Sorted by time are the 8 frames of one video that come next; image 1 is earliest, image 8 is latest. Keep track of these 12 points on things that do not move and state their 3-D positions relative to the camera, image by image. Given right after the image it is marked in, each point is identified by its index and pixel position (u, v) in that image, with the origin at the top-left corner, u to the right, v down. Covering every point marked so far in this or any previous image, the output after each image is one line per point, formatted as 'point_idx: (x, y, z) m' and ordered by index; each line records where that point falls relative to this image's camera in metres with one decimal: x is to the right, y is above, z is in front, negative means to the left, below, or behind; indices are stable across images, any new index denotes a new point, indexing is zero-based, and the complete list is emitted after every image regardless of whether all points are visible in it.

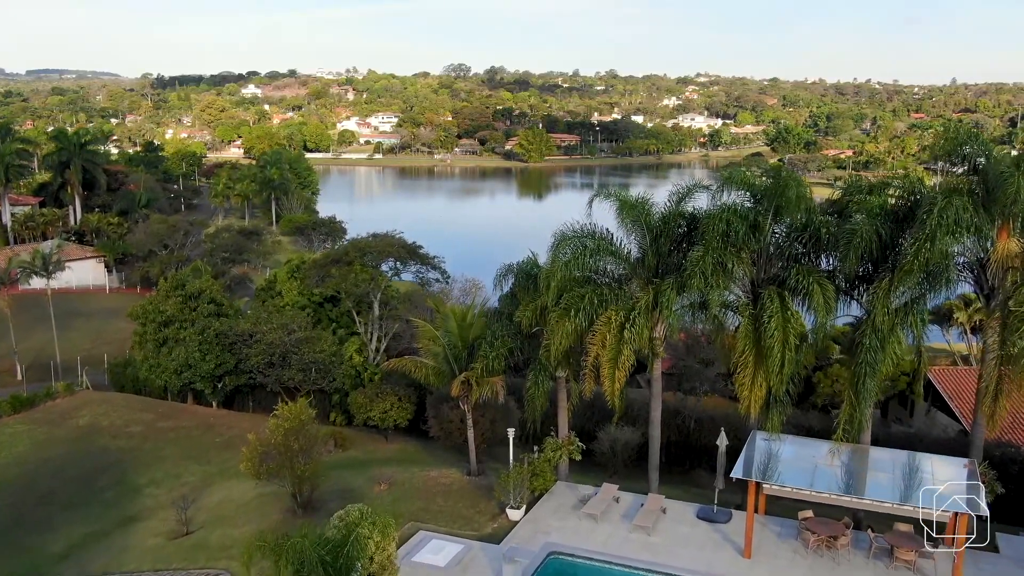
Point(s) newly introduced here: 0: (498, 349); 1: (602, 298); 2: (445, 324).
0: (-0.2, -0.8, +12.6) m
1: (+1.1, -0.1, +11.6) m
2: (-1.0, -0.5, +13.6) m
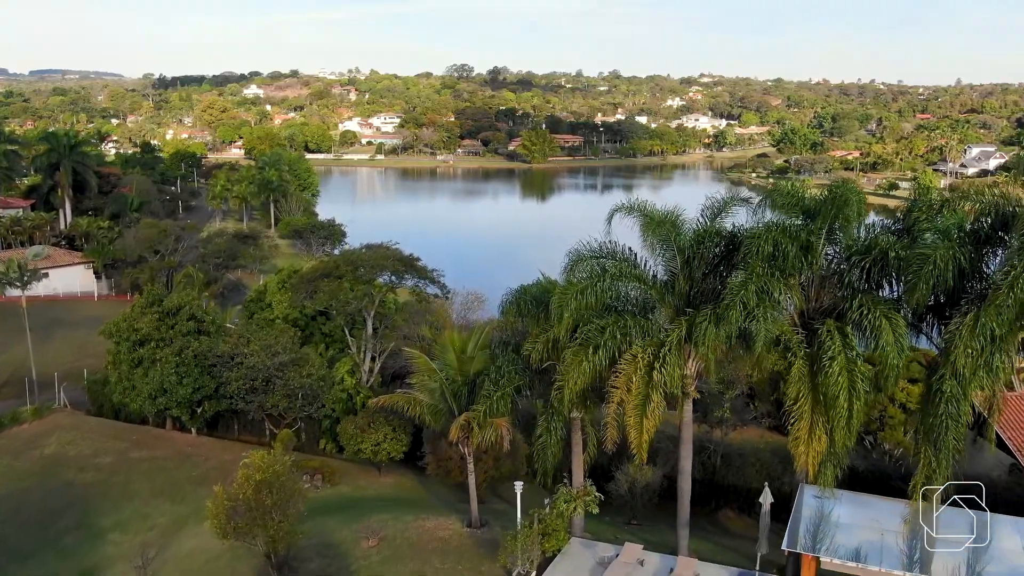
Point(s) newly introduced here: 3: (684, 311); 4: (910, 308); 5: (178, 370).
0: (-0.1, -1.2, +10.9) m
1: (+1.2, -0.4, +9.9) m
2: (-0.9, -0.9, +11.9) m
3: (+1.9, -0.3, +10.3) m
4: (+4.0, -0.2, +9.3) m
5: (-6.5, -1.6, +18.3) m
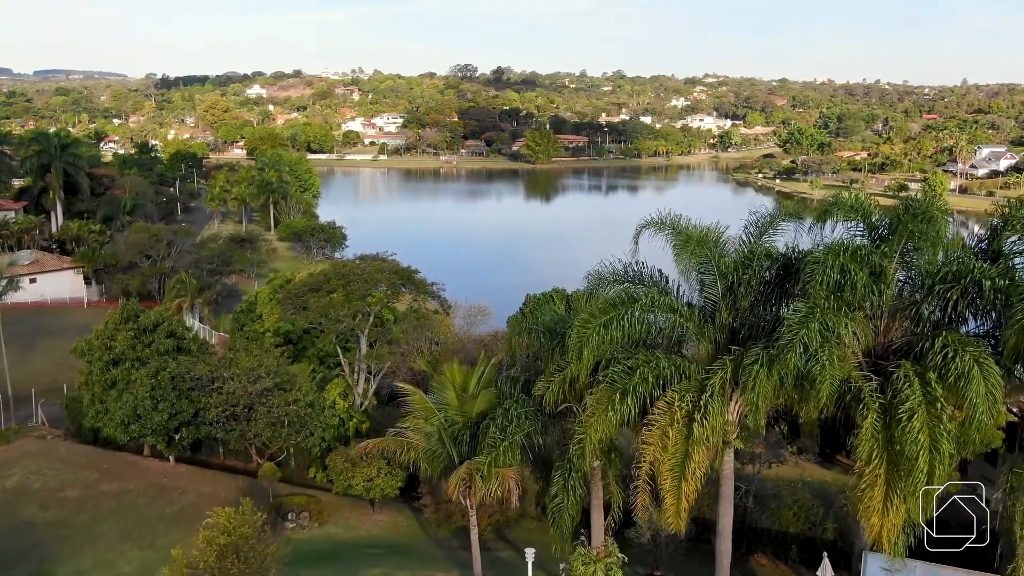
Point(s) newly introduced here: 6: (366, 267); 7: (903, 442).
0: (0.0, -1.4, +9.3) m
1: (+1.3, -0.7, +8.3) m
2: (-0.8, -1.1, +10.3) m
3: (+2.0, -0.6, +8.7) m
4: (+4.1, -0.5, +7.7) m
5: (-6.4, -1.9, +16.7) m
6: (-2.8, +0.4, +17.9) m
7: (+3.1, -1.2, +7.4) m
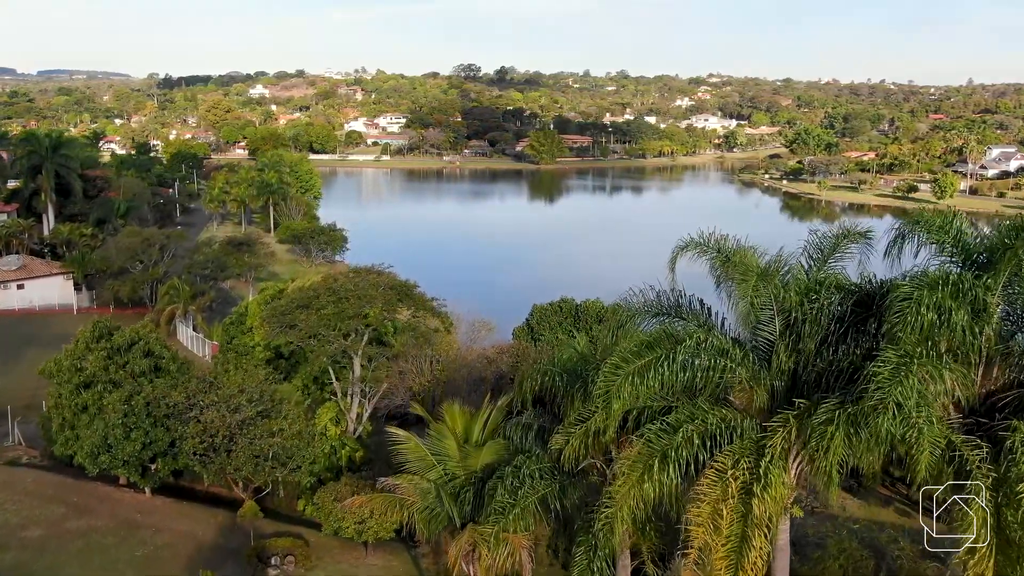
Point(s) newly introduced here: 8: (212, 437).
0: (+0.1, -1.7, +7.8) m
1: (+1.4, -1.0, +6.8) m
2: (-0.7, -1.4, +8.8) m
3: (+2.1, -0.9, +7.2) m
4: (+4.1, -0.8, +6.1) m
5: (-6.3, -2.2, +15.2) m
6: (-2.6, +0.1, +16.4) m
7: (+3.2, -1.5, +5.9) m
8: (-4.6, -2.3, +14.4) m
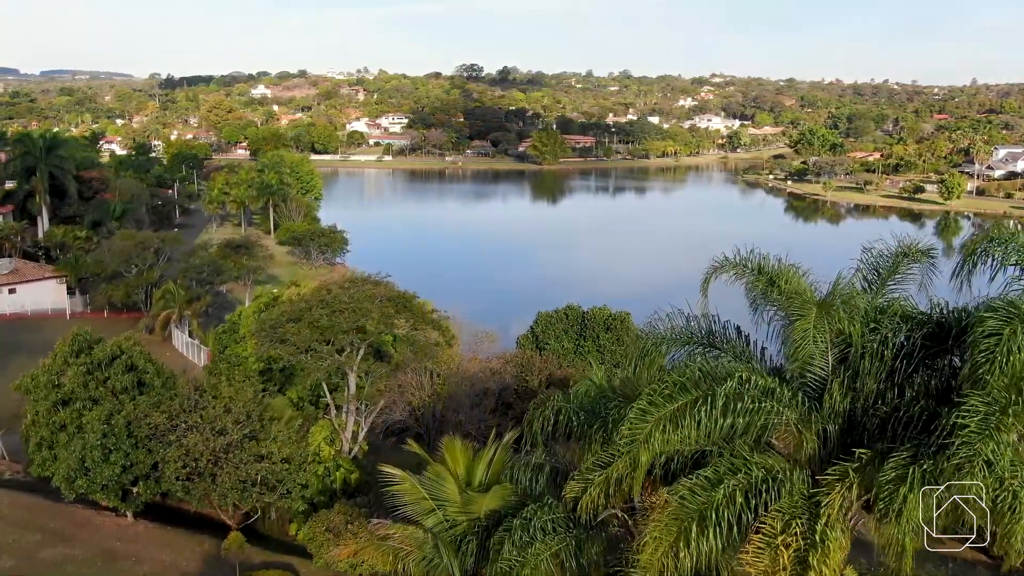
0: (+0.2, -1.9, +6.8) m
1: (+1.4, -1.2, +5.8) m
2: (-0.6, -1.6, +7.8) m
3: (+2.2, -1.1, +6.2) m
4: (+4.2, -1.0, +5.1) m
5: (-6.2, -2.3, +14.2) m
6: (-2.5, 0.0, +15.4) m
7: (+3.3, -1.7, +4.8) m
8: (-4.5, -2.5, +13.4) m
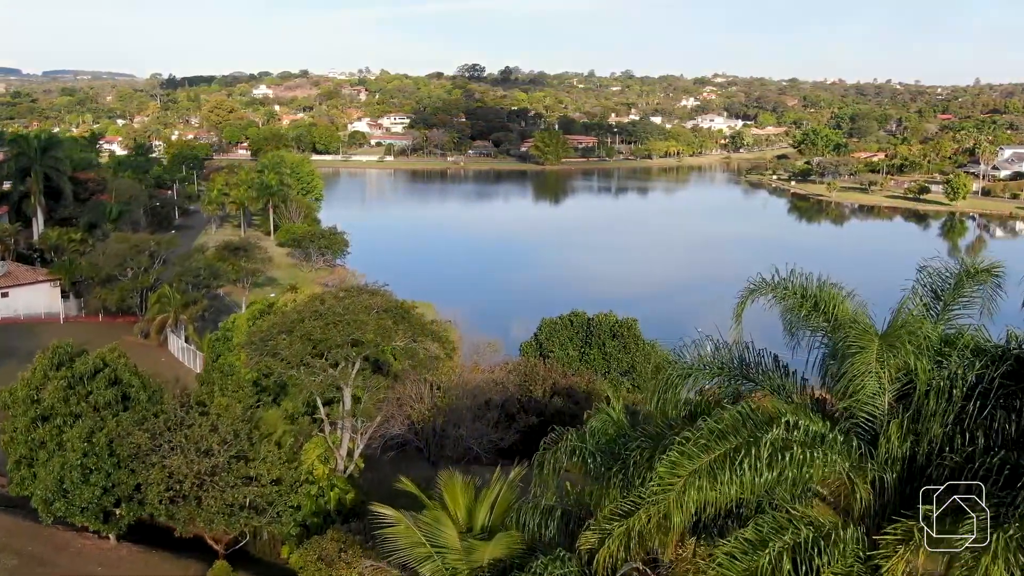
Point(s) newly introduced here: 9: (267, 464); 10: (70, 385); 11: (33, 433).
0: (+0.2, -2.1, +5.9) m
1: (+1.5, -1.3, +4.9) m
2: (-0.6, -1.8, +7.0) m
3: (+2.2, -1.2, +5.3) m
4: (+4.3, -1.1, +4.3) m
5: (-6.1, -2.5, +13.4) m
6: (-2.5, -0.2, +14.6) m
7: (+3.3, -1.8, +4.0) m
8: (-4.4, -2.6, +12.6) m
9: (-3.4, -2.5, +13.2) m
10: (-7.0, -1.5, +14.9) m
11: (-7.3, -2.2, +14.4) m
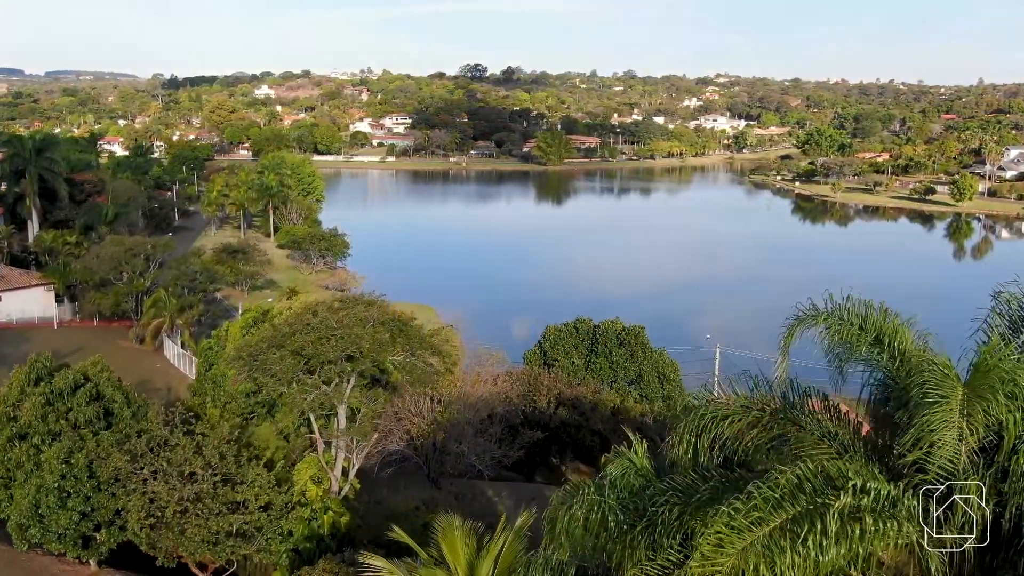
0: (+0.2, -2.2, +5.1) m
1: (+1.5, -1.5, +4.1) m
2: (-0.5, -1.9, +6.1) m
3: (+2.2, -1.4, +4.5) m
4: (+4.3, -1.3, +3.5) m
5: (-6.1, -2.7, +12.6) m
6: (-2.4, -0.4, +13.8) m
7: (+3.3, -2.0, +3.2) m
8: (-4.4, -2.8, +11.8) m
9: (-3.4, -2.6, +12.4) m
10: (-6.9, -1.7, +14.1) m
11: (-7.3, -2.4, +13.6) m
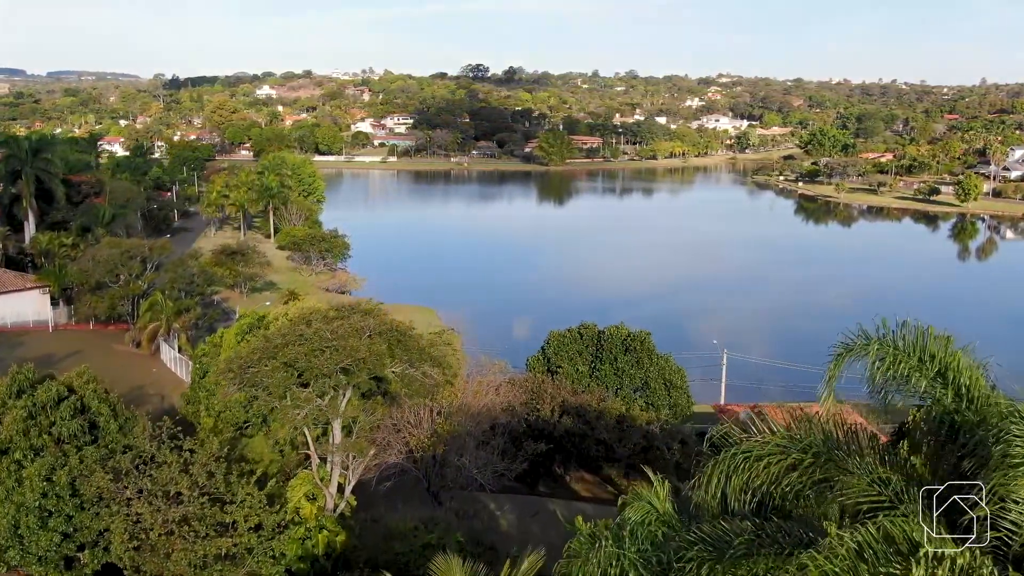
0: (+0.3, -2.3, +4.5) m
1: (+1.6, -1.6, +3.5) m
2: (-0.5, -2.0, +5.5) m
3: (+2.3, -1.5, +3.9) m
4: (+4.3, -1.4, +2.8) m
5: (-6.0, -2.8, +12.0) m
6: (-2.4, -0.5, +13.1) m
7: (+3.4, -2.1, +2.6) m
8: (-4.3, -2.9, +11.2) m
9: (-3.3, -2.7, +11.8) m
10: (-6.8, -1.8, +13.4) m
11: (-7.2, -2.5, +13.0) m
